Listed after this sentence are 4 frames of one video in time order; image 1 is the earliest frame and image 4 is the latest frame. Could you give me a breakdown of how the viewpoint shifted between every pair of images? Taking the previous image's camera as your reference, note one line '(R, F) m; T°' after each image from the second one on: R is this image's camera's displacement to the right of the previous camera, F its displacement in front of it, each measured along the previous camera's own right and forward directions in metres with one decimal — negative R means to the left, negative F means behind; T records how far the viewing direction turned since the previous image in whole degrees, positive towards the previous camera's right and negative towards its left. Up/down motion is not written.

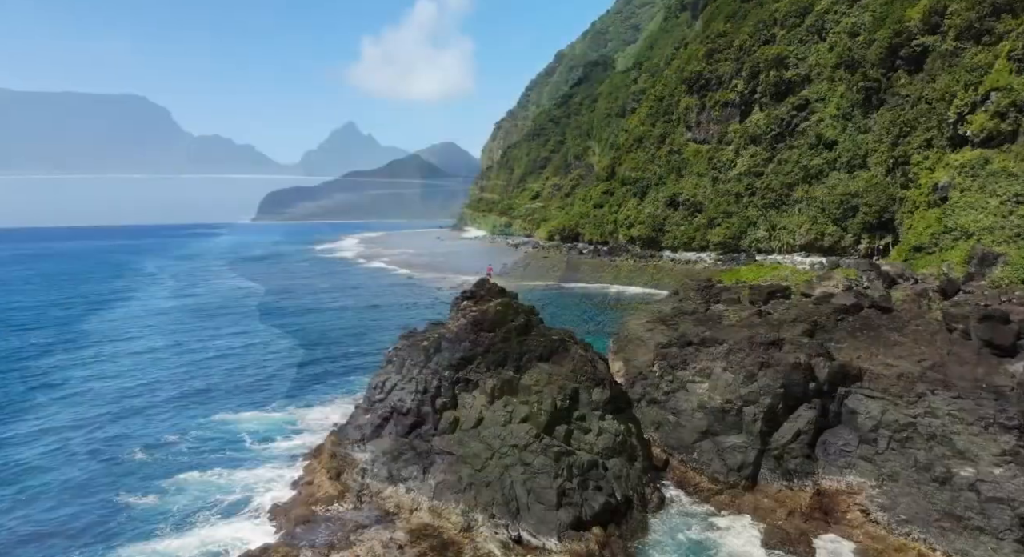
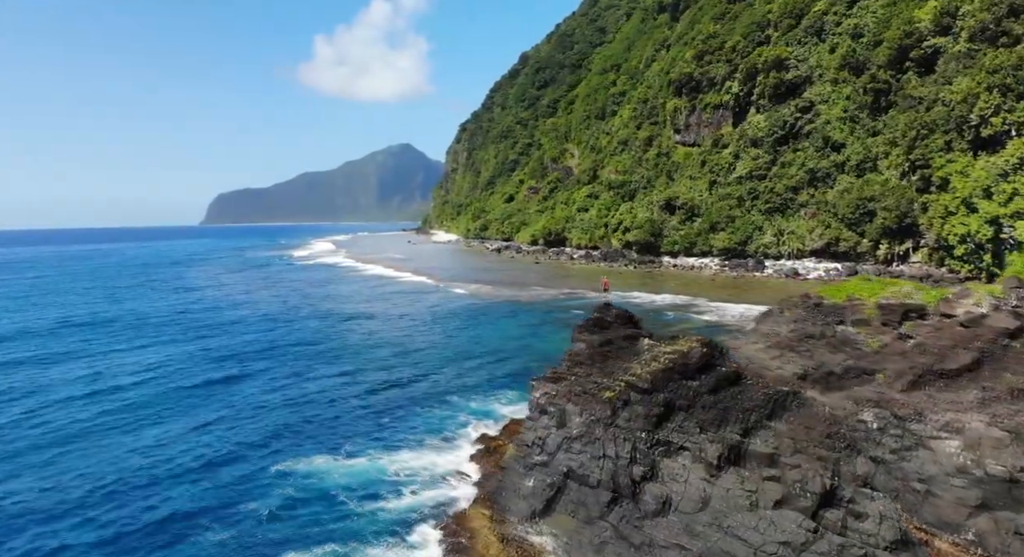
(-5.2, +3.9) m; +4°
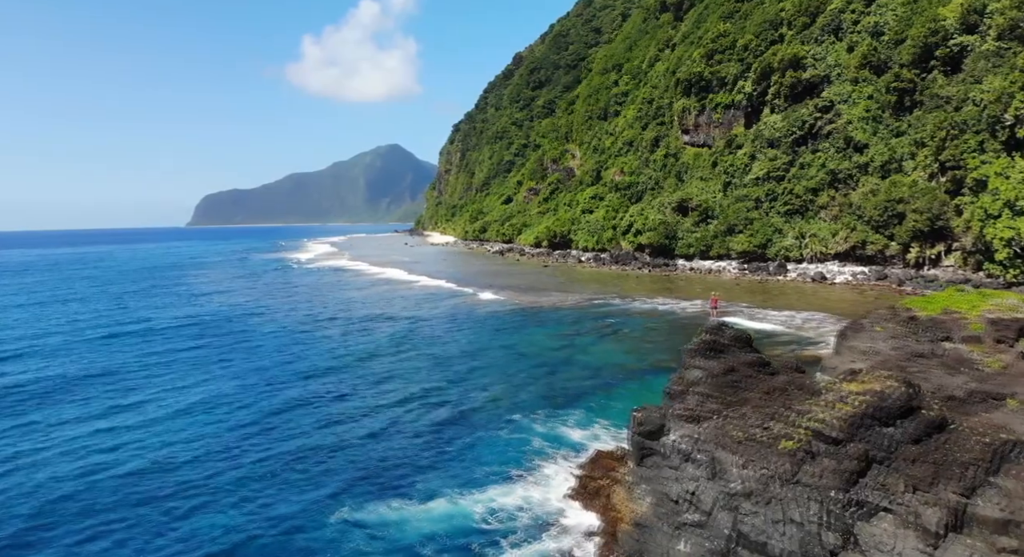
(-3.0, +2.2) m; +1°
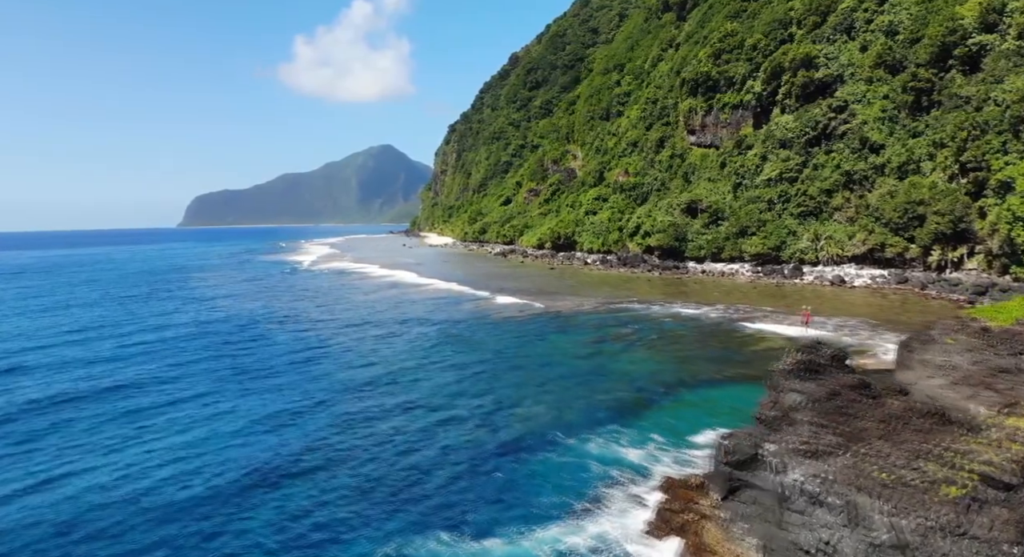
(-2.0, +1.5) m; +1°
